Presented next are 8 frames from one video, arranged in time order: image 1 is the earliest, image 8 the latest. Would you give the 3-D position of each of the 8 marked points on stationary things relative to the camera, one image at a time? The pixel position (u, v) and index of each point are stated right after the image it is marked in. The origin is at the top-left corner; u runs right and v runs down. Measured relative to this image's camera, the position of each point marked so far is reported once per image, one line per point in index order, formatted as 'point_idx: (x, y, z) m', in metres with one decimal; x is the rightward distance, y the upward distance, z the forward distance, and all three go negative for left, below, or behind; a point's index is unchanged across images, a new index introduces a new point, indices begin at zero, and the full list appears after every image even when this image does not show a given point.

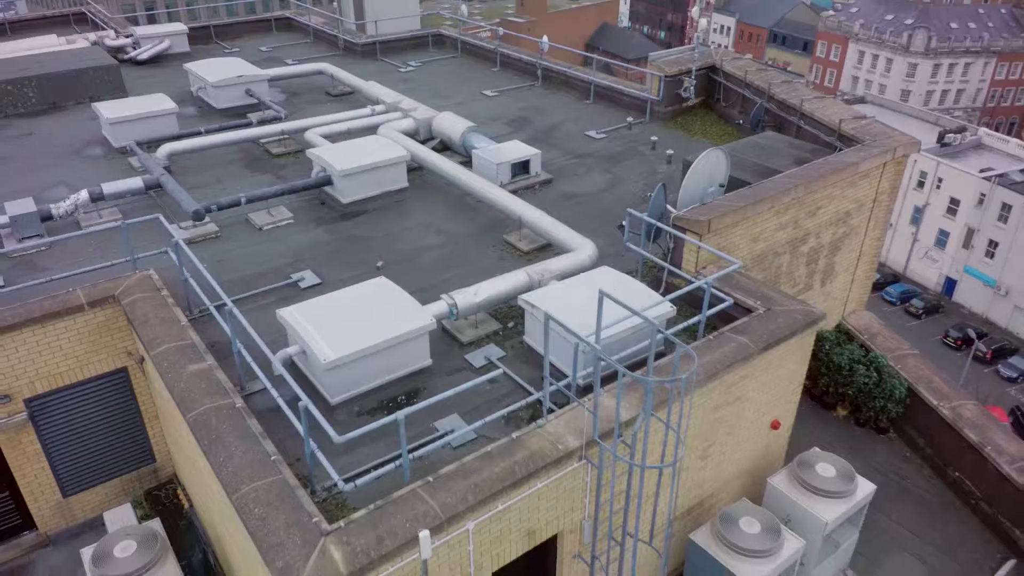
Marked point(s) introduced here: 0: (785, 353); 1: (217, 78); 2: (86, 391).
0: (+3.7, -0.9, +10.1) m
1: (-7.6, +5.4, +19.0) m
2: (-6.3, -1.5, +11.0) m
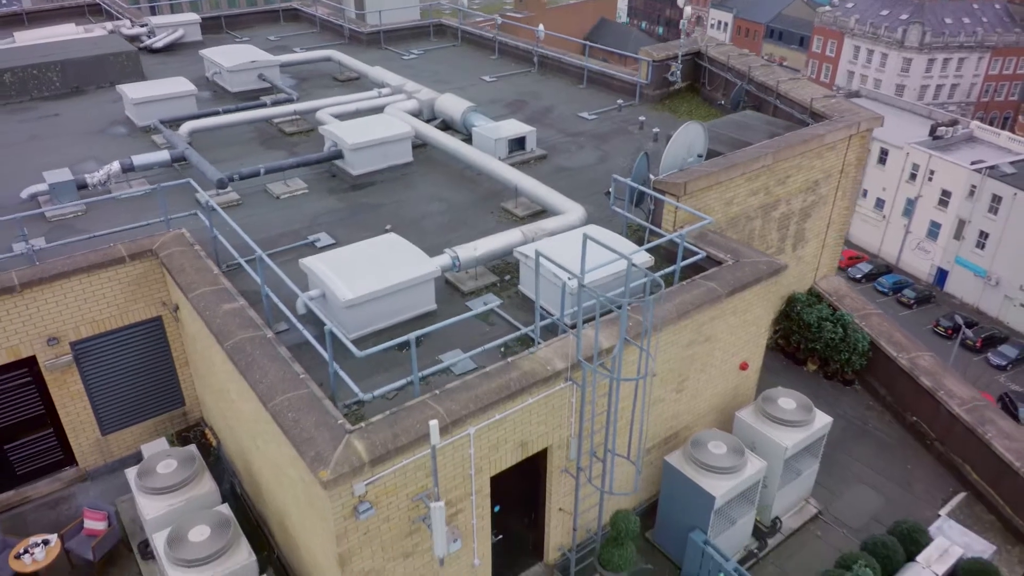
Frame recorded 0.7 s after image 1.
0: (+3.6, -0.2, +11.3) m
1: (-7.6, +6.1, +20.2) m
2: (-6.3, -0.8, +12.2) m
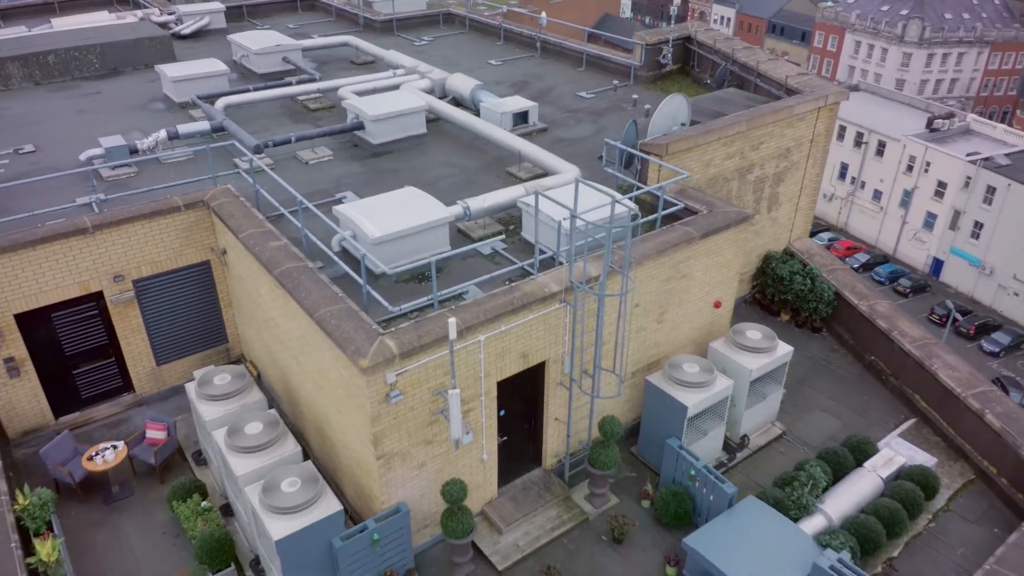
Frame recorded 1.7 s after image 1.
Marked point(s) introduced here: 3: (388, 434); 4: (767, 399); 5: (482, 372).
0: (+3.7, +0.8, +13.0) m
1: (-7.5, +7.1, +22.0) m
2: (-6.3, +0.2, +14.0) m
3: (-1.7, -2.0, +10.1) m
4: (+4.6, -2.0, +13.3) m
5: (-0.4, -1.2, +10.7) m
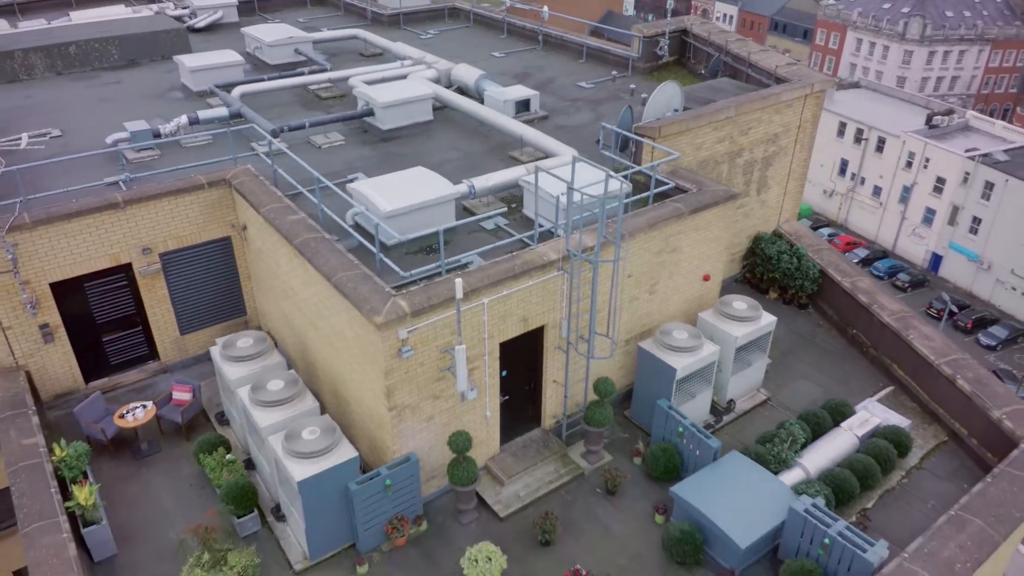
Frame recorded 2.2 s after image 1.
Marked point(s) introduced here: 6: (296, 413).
0: (+3.7, +1.3, +13.9) m
1: (-7.4, +7.7, +22.9) m
2: (-6.2, +0.7, +14.9) m
3: (-1.7, -1.5, +11.0) m
4: (+4.6, -1.5, +14.3) m
5: (-0.4, -0.7, +11.6) m
6: (-3.4, -2.0, +11.7) m
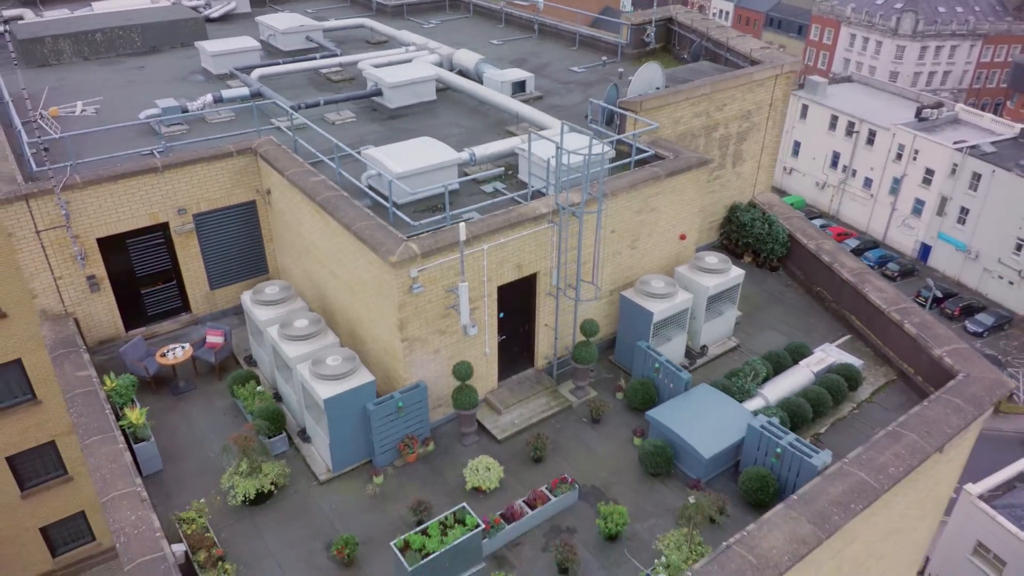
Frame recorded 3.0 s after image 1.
0: (+3.6, +2.2, +15.6) m
1: (-7.5, +8.6, +24.5) m
2: (-6.3, +1.6, +16.6) m
3: (-1.7, -0.5, +12.7) m
4: (+4.5, -0.6, +16.0) m
5: (-0.5, +0.2, +13.3) m
6: (-3.4, -1.0, +13.4) m
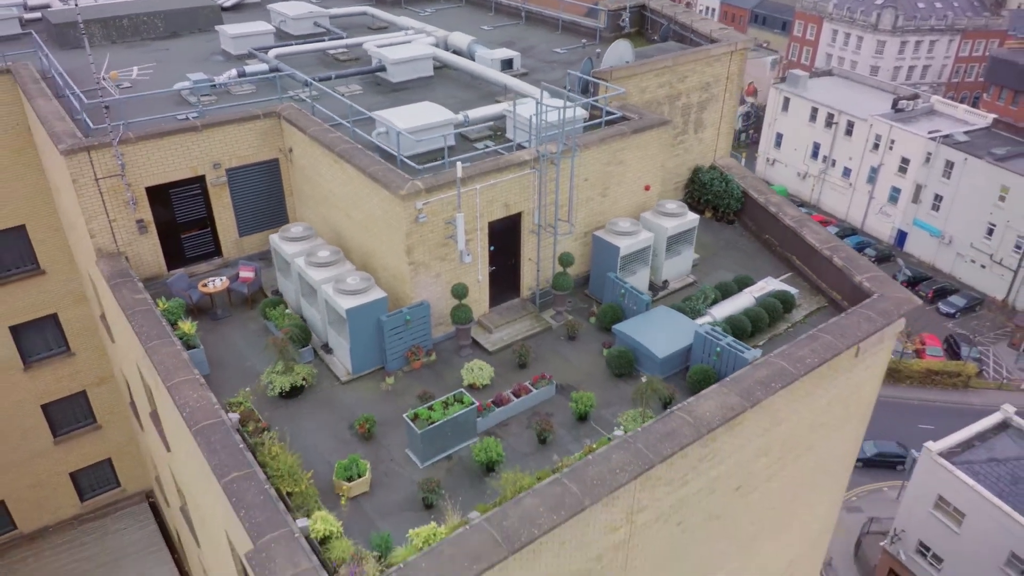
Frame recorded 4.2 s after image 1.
0: (+3.3, +3.7, +18.3) m
1: (-7.9, +10.0, +27.1) m
2: (-6.6, +3.0, +19.2) m
3: (-2.0, +0.9, +15.3) m
4: (+4.3, +0.9, +18.7) m
5: (-0.7, +1.6, +15.9) m
6: (-3.7, +0.4, +16.0) m
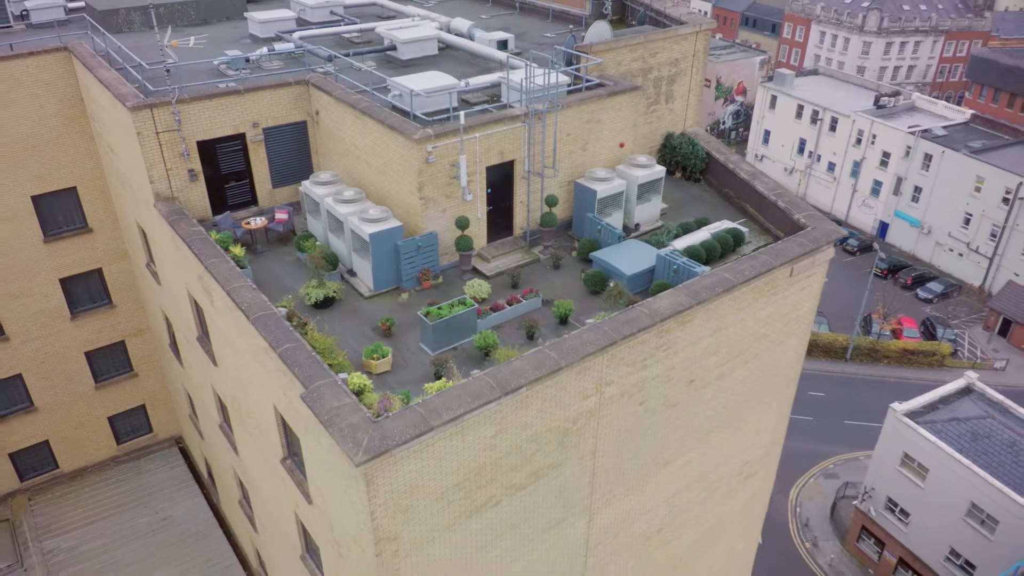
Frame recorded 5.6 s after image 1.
0: (+3.2, +5.4, +21.6) m
1: (-8.1, +11.7, +30.4) m
2: (-6.8, +4.8, +22.4) m
3: (-2.1, +2.6, +18.6) m
4: (+4.1, +2.6, +21.9) m
5: (-0.9, +3.4, +19.2) m
6: (-3.8, +2.1, +19.2) m
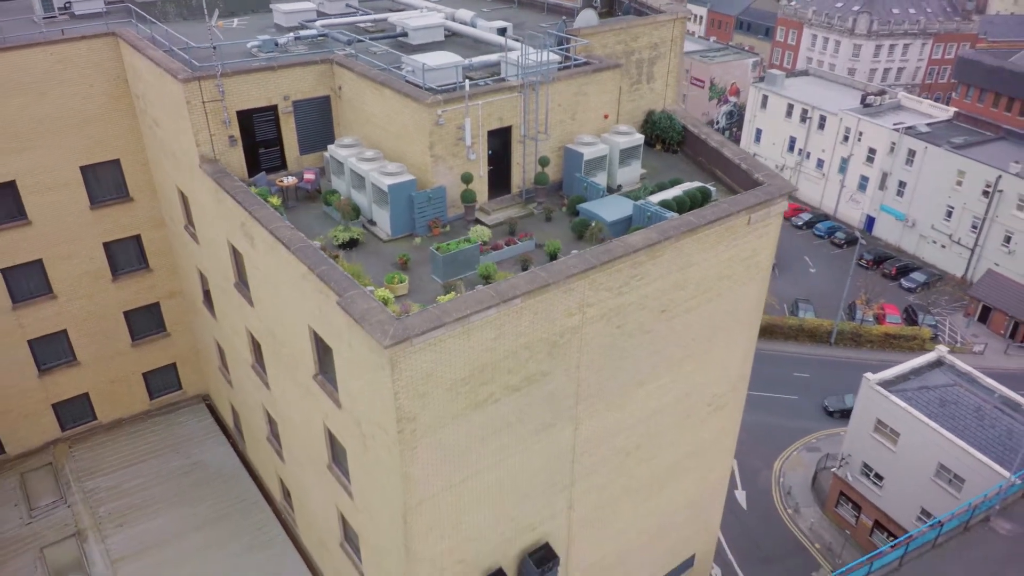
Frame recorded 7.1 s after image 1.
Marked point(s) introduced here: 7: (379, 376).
0: (+3.1, +7.0, +24.8) m
1: (-8.2, +13.3, +33.6) m
2: (-6.8, +6.4, +25.6) m
3: (-2.2, +4.2, +21.7) m
4: (+4.0, +4.2, +25.1) m
5: (-1.0, +5.0, +22.4) m
6: (-3.9, +3.7, +22.4) m
7: (-3.0, -2.0, +16.5) m
